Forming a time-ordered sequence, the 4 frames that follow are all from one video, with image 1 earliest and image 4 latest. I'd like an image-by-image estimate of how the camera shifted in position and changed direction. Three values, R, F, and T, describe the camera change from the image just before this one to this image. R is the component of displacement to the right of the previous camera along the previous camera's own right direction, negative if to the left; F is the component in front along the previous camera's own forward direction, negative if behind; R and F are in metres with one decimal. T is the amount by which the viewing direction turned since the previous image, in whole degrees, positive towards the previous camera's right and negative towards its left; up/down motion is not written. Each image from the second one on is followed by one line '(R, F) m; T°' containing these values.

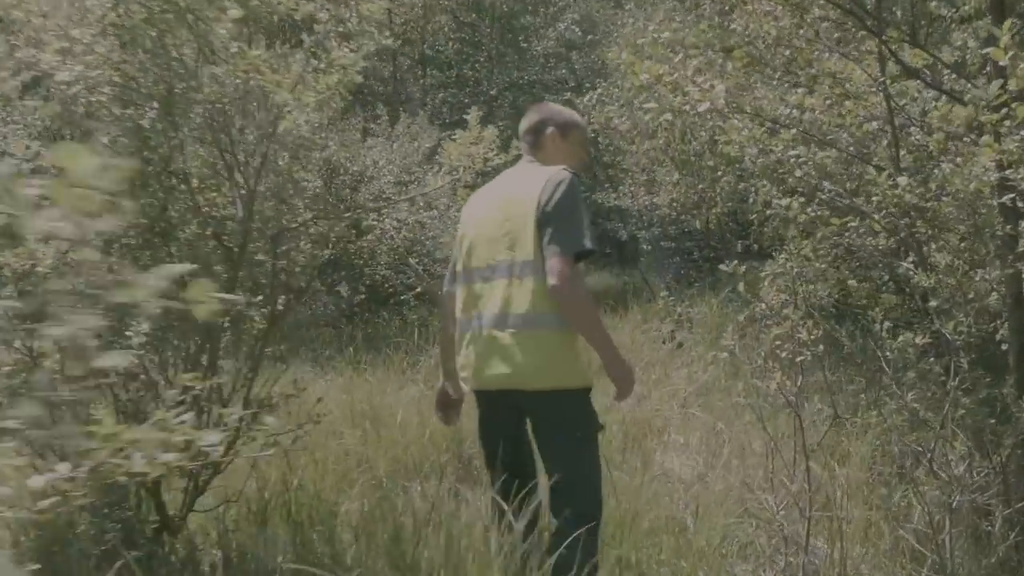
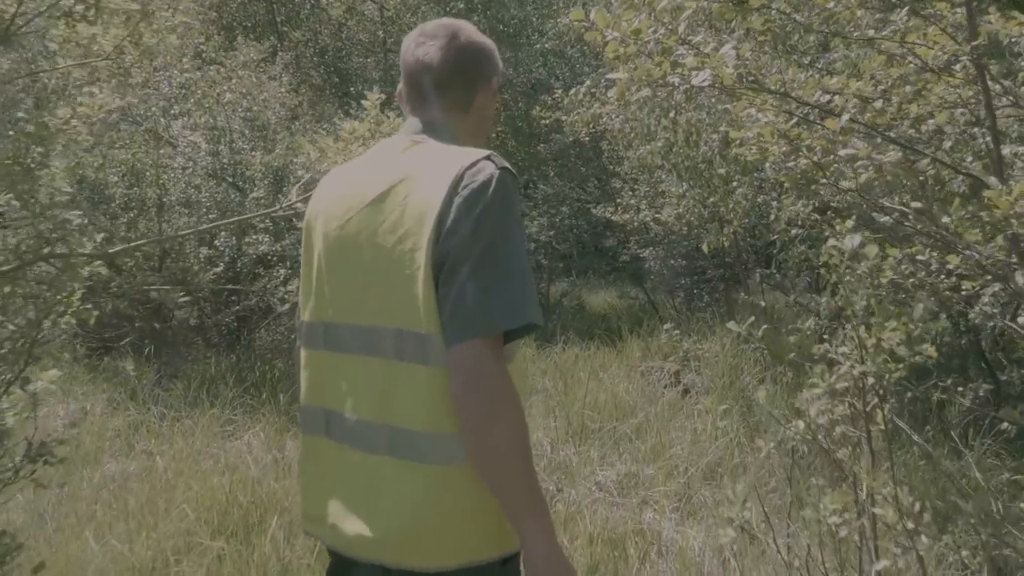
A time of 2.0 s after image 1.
(+0.3, +1.4) m; -1°
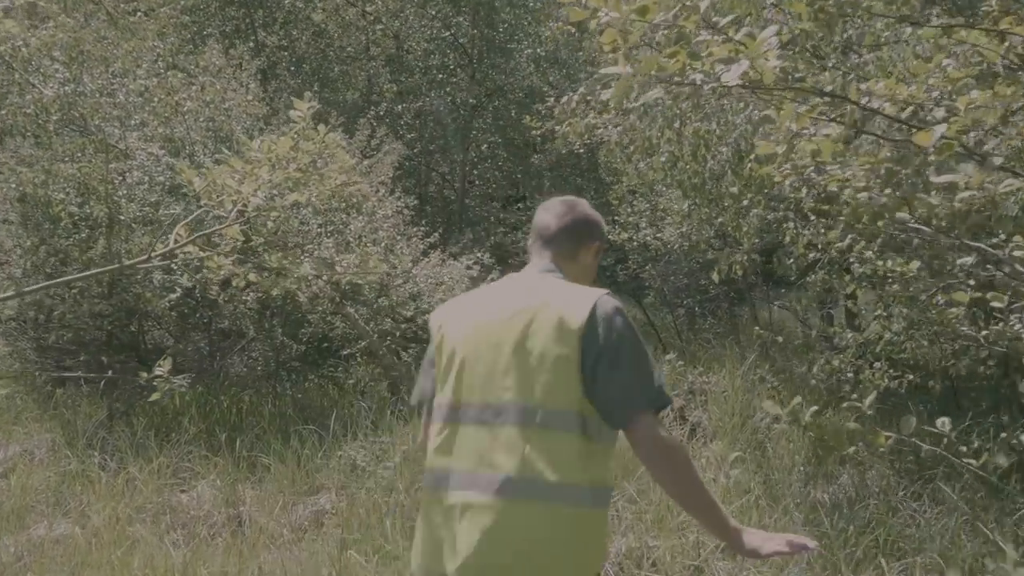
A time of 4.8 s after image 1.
(+0.1, +0.7) m; 0°
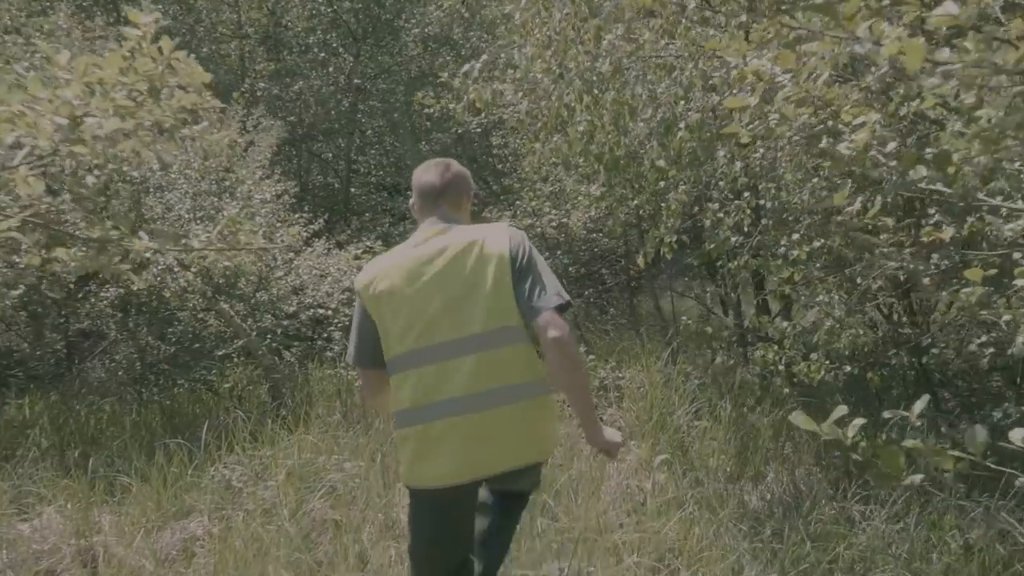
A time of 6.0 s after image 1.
(-0.1, +0.6) m; +7°
